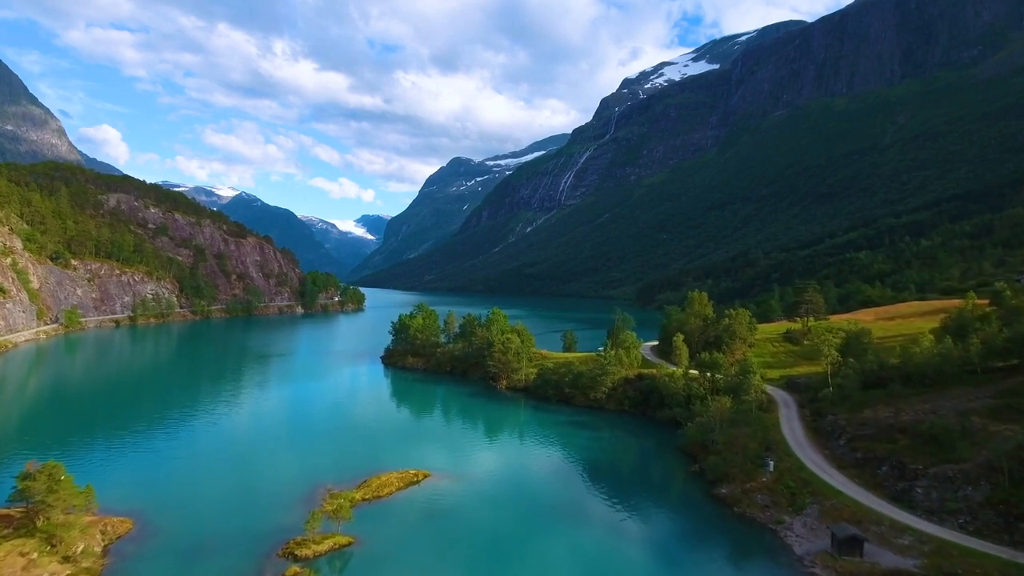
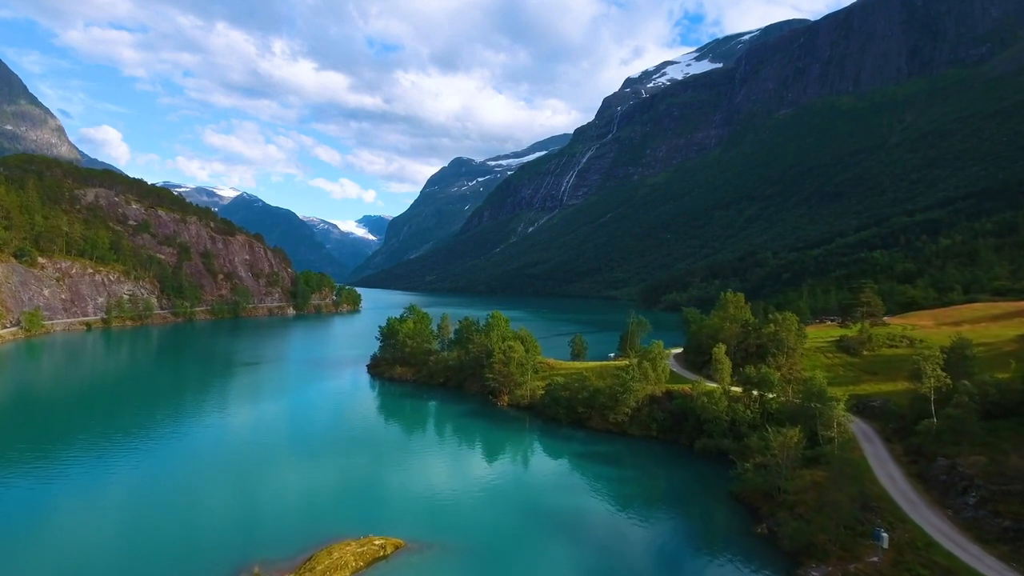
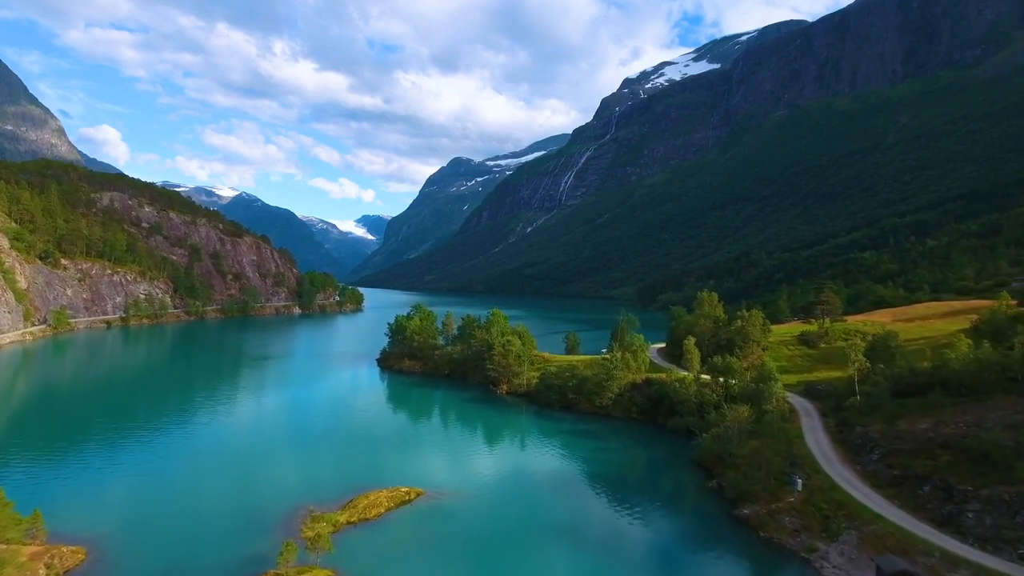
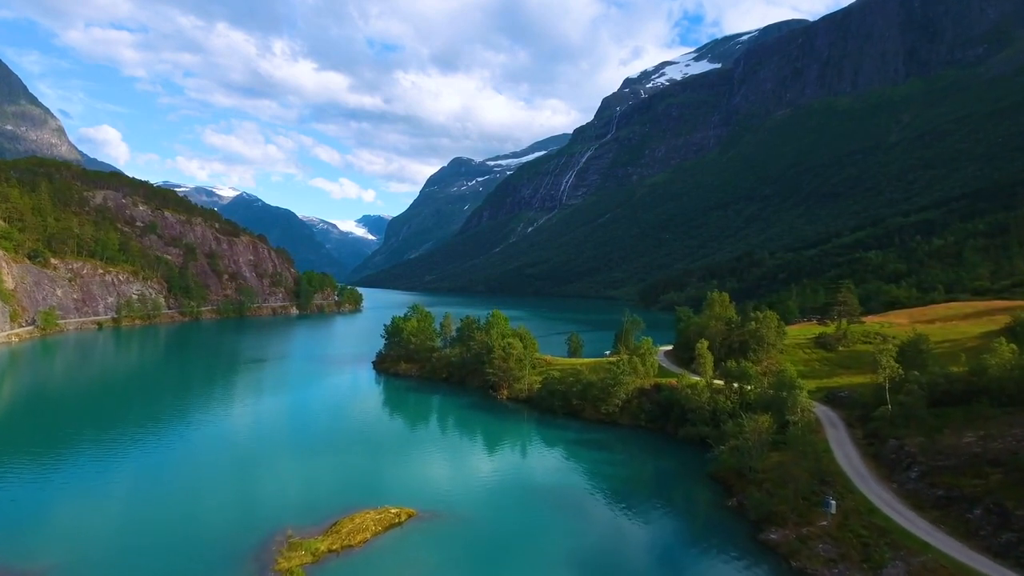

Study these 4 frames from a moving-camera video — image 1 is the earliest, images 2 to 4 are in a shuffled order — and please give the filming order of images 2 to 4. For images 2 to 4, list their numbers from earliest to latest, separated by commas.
3, 4, 2
